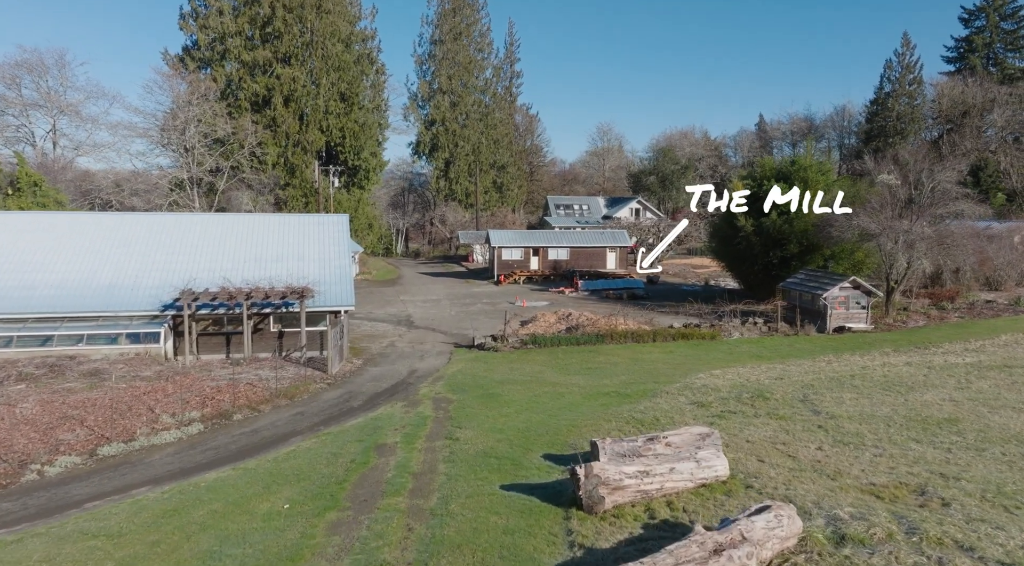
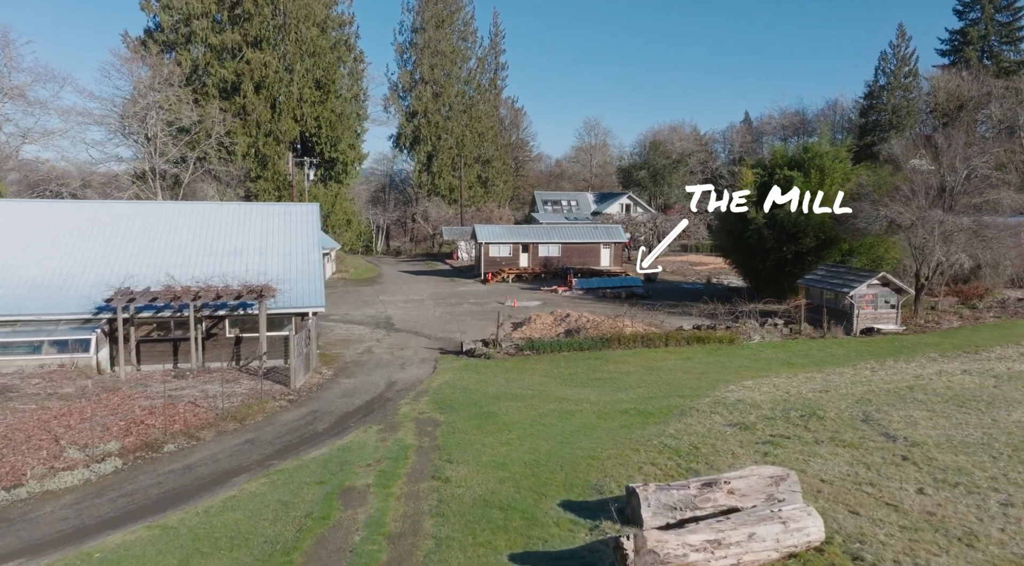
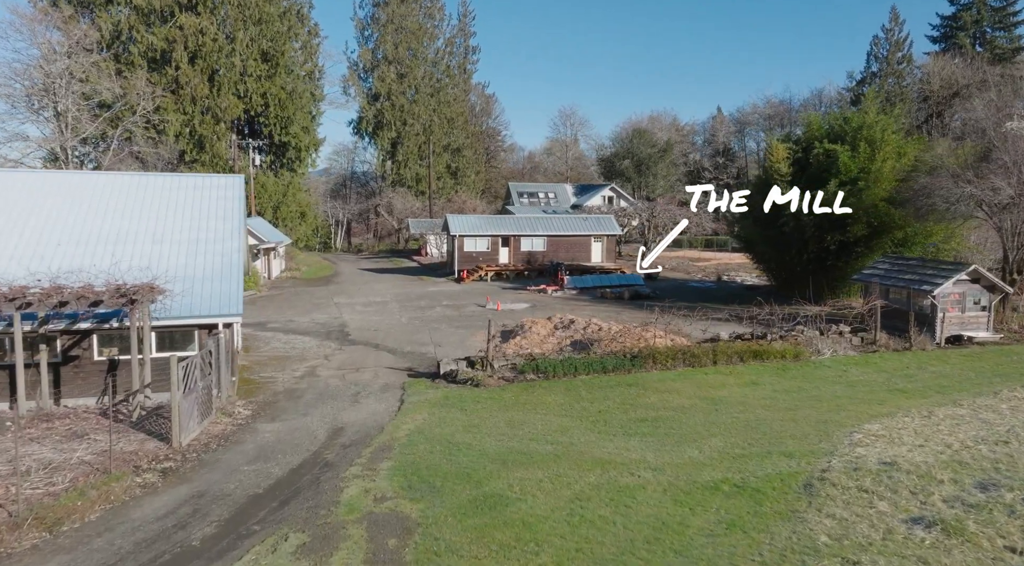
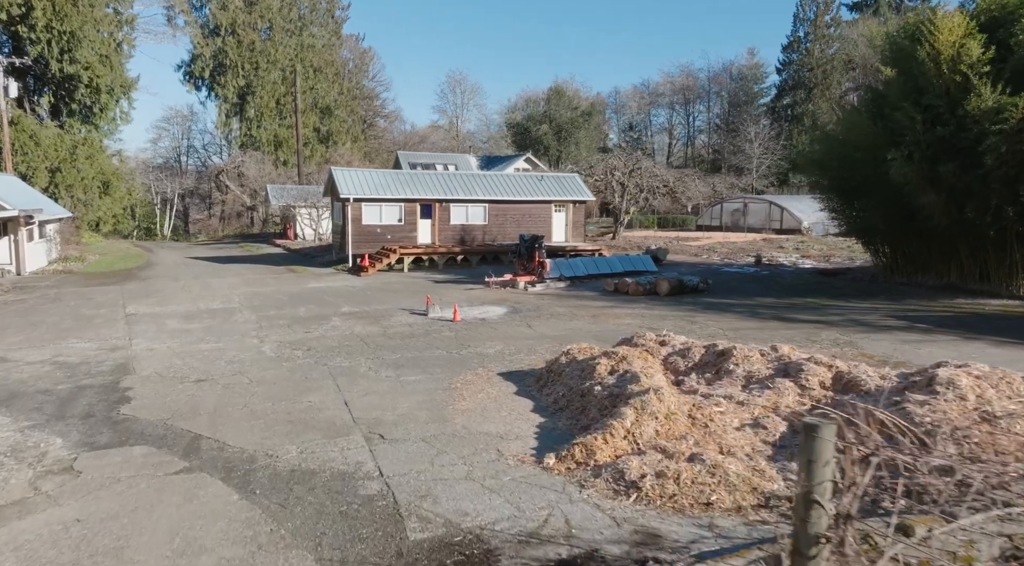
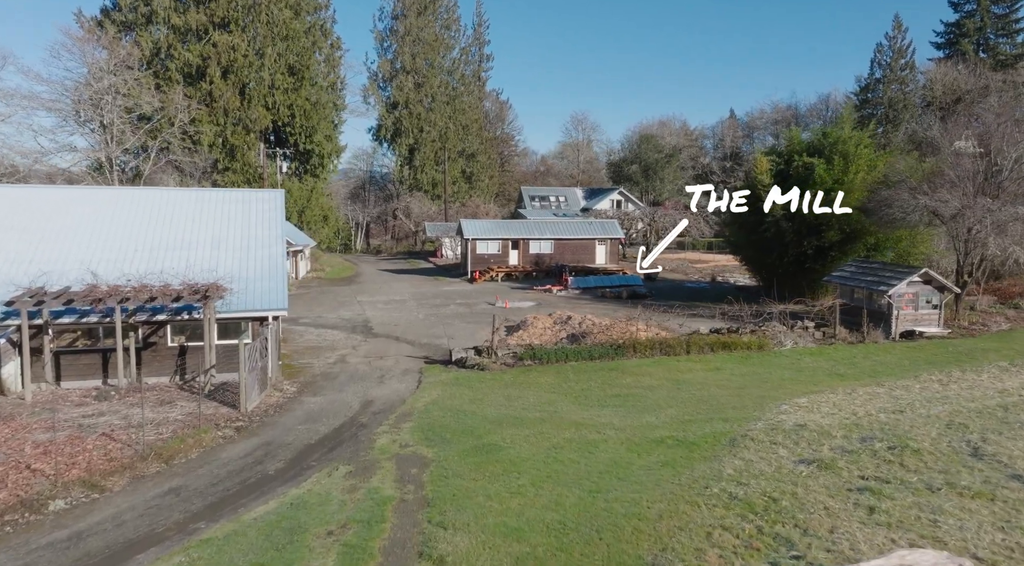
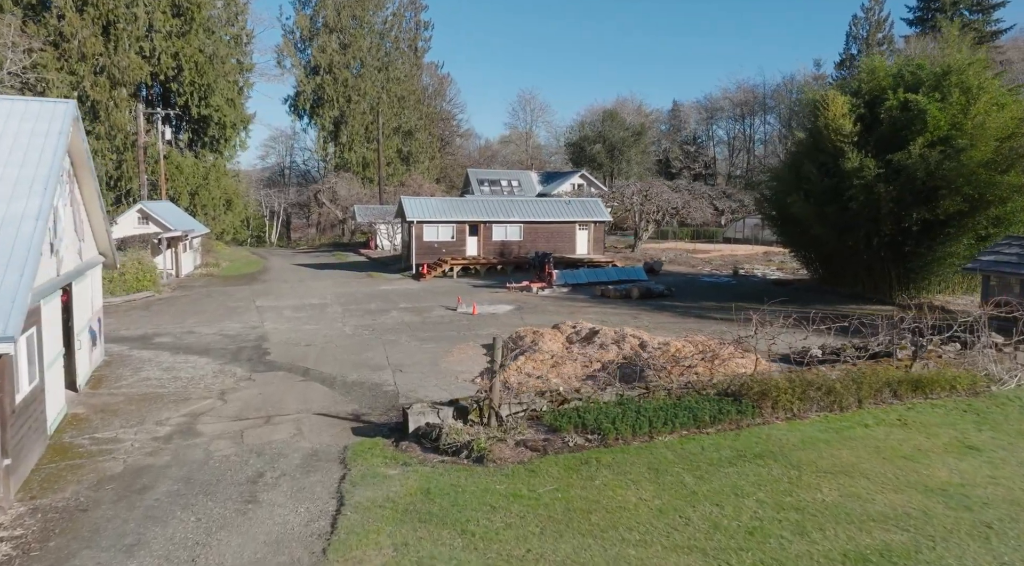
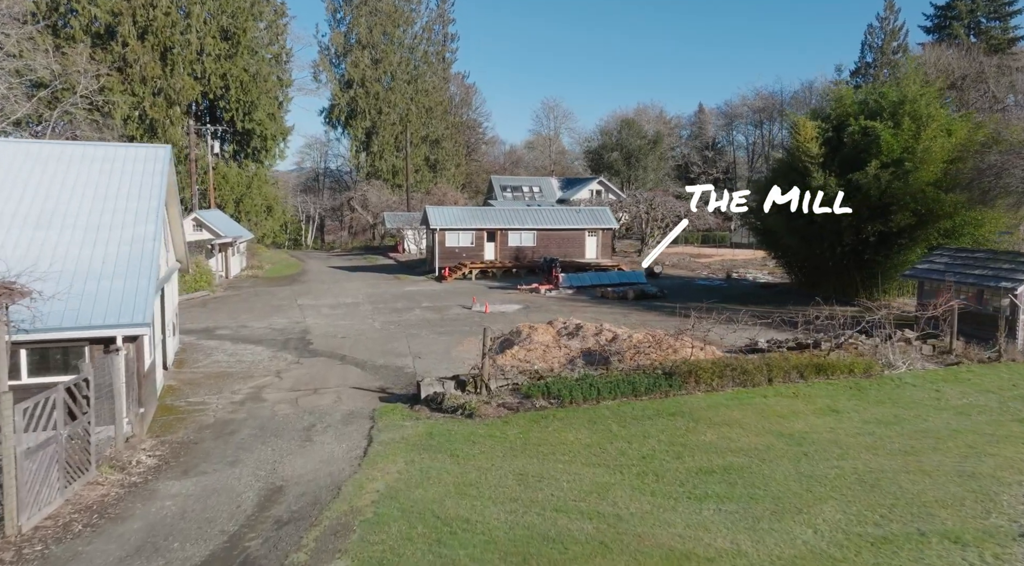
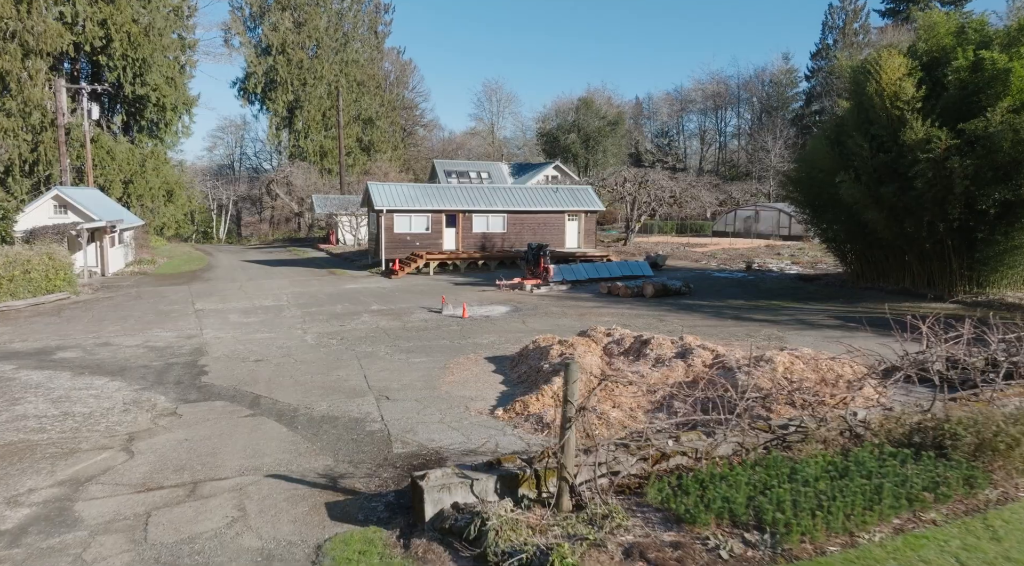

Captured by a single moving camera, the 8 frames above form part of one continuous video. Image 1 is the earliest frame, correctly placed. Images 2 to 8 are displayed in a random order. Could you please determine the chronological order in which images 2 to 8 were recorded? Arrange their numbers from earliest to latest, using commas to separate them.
2, 5, 3, 7, 6, 8, 4
